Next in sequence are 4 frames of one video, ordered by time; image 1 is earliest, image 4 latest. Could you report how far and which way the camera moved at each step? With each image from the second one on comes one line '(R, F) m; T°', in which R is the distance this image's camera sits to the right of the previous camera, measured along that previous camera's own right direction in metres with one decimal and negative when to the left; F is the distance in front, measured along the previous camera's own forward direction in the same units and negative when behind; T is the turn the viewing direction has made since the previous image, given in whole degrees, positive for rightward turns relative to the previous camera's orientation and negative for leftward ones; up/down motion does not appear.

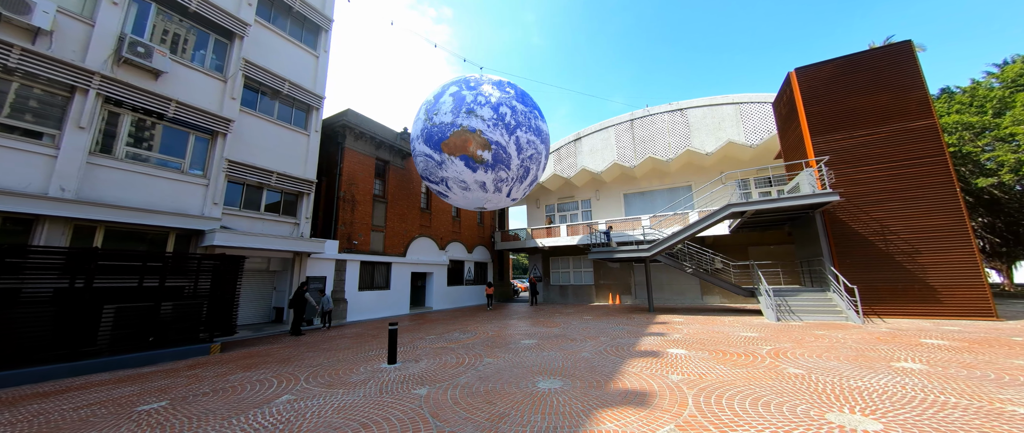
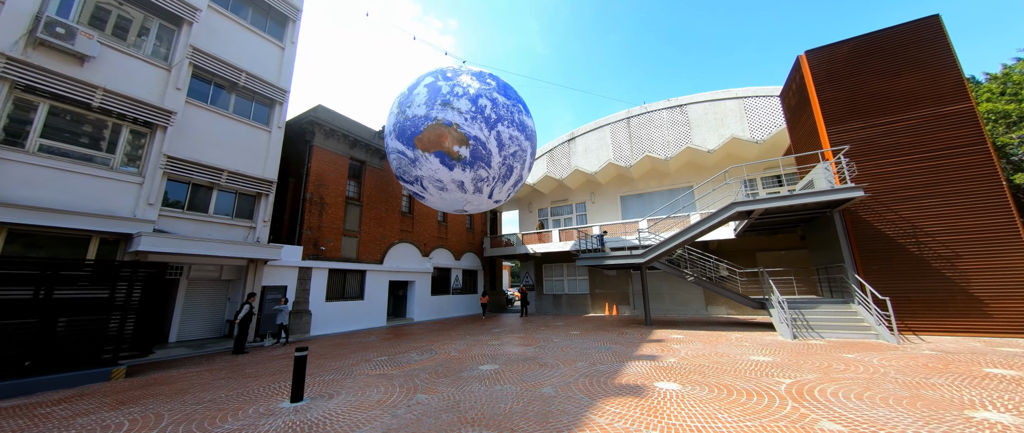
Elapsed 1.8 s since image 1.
(+0.8, +1.1) m; -1°
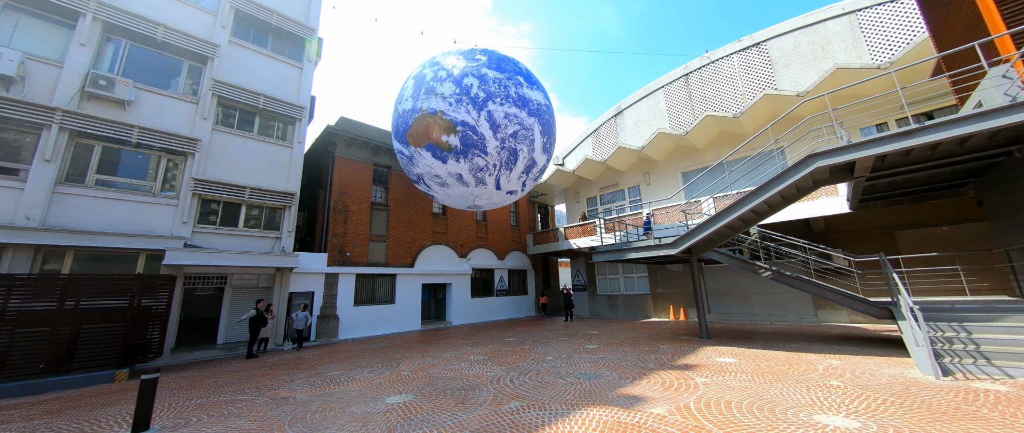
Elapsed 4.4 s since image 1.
(+2.2, +1.7) m; -16°
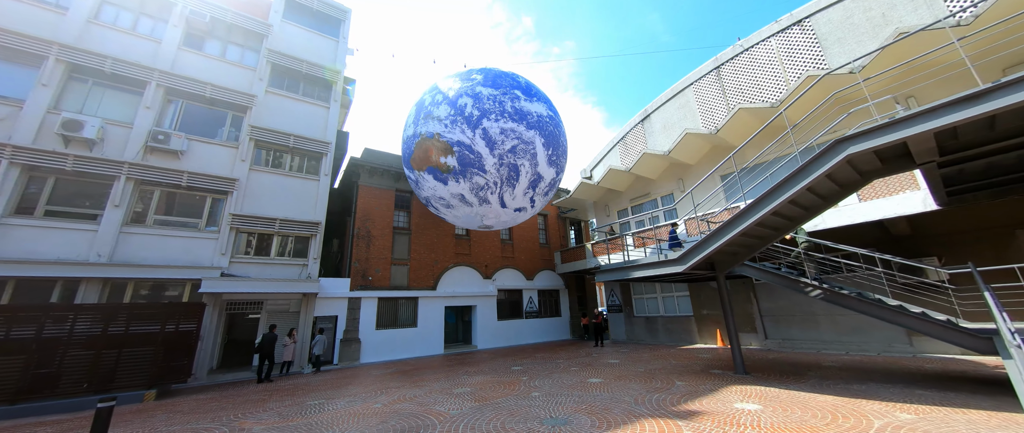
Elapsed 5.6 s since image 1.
(+1.3, +0.5) m; -9°
